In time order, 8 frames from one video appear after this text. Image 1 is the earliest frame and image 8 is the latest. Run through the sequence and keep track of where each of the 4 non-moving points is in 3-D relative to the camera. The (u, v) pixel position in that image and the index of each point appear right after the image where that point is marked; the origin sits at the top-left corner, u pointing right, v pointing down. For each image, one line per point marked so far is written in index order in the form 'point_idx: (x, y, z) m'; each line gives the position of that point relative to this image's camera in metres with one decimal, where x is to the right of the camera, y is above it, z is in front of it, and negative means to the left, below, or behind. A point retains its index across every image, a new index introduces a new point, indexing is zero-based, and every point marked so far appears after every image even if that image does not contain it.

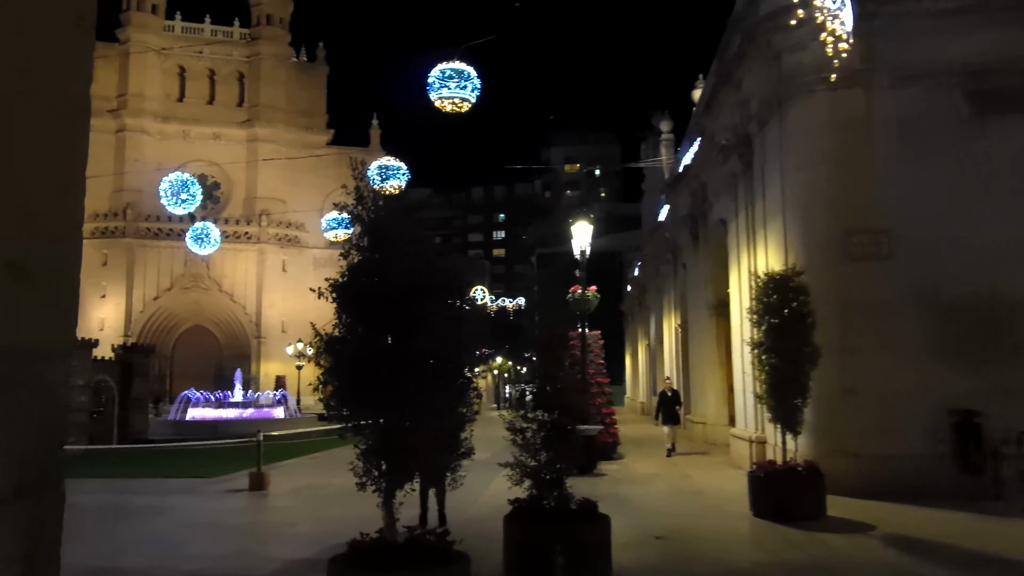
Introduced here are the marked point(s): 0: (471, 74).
0: (-0.8, +4.2, +15.0) m
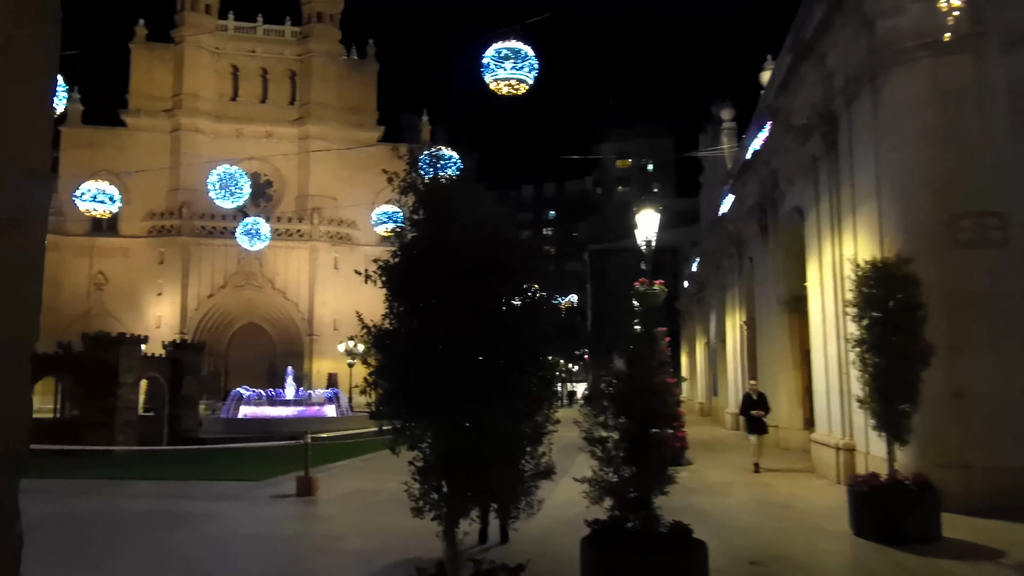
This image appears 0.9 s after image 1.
0: (+0.3, +4.3, +14.0) m
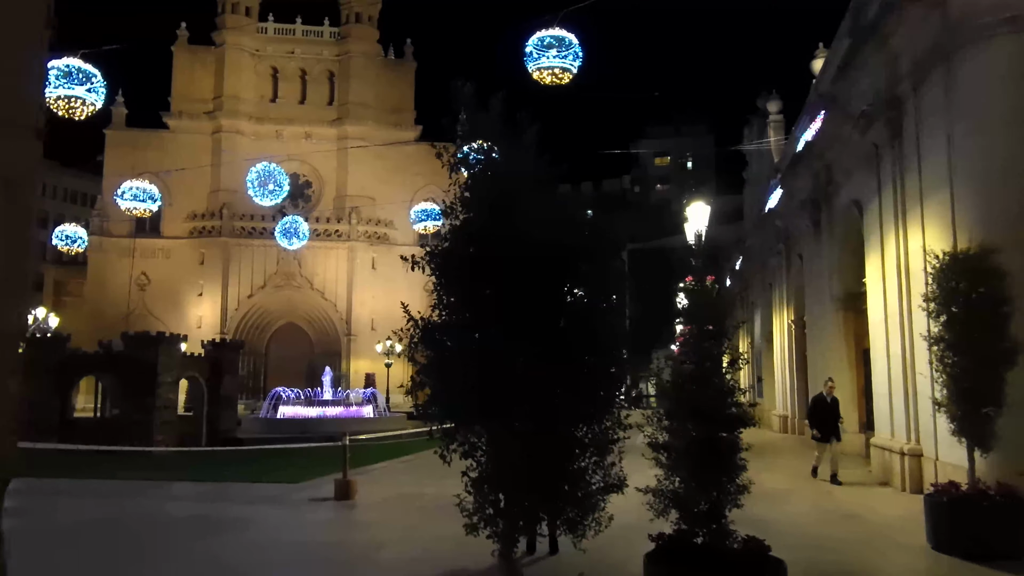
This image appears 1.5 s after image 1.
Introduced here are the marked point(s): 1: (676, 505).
0: (+1.1, +4.4, +13.5) m
1: (+1.3, -1.7, +5.7) m
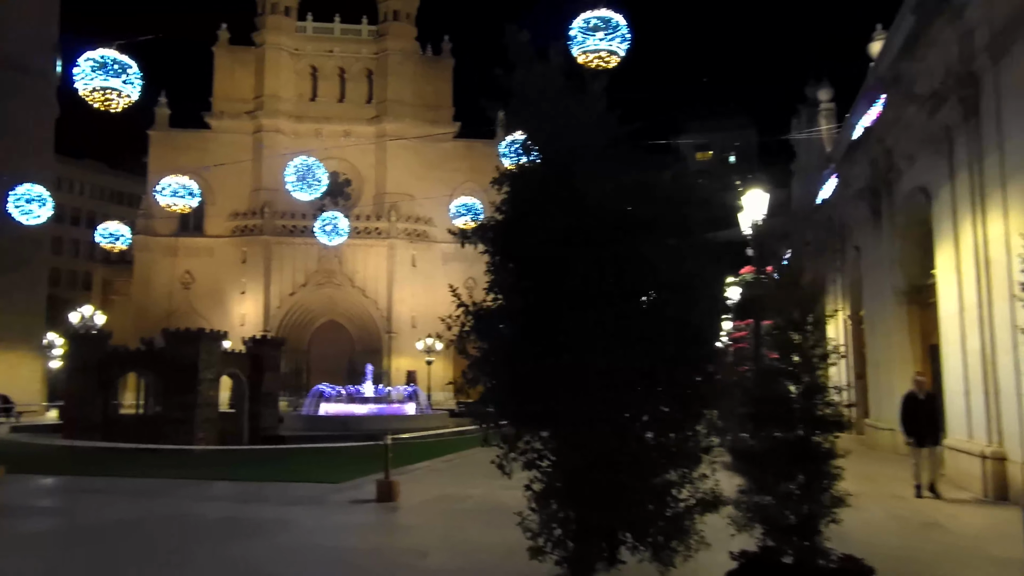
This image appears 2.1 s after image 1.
0: (+1.8, +4.5, +12.9) m
1: (+1.7, -1.6, +5.1) m
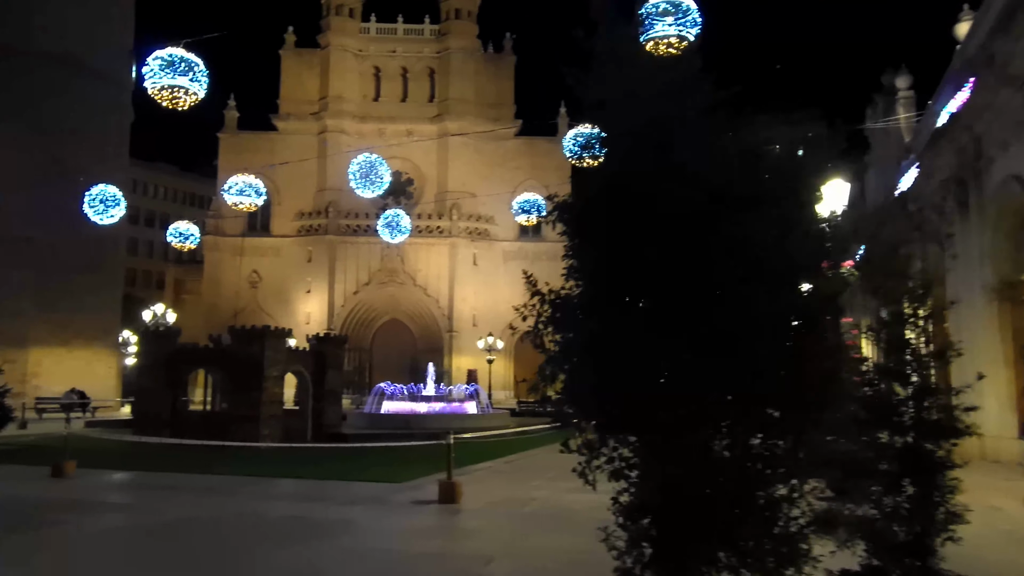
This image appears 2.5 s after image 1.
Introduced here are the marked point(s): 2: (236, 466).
0: (+2.9, +4.6, +12.3) m
1: (+2.1, -1.5, +4.6) m
2: (-5.0, -3.3, +13.8) m
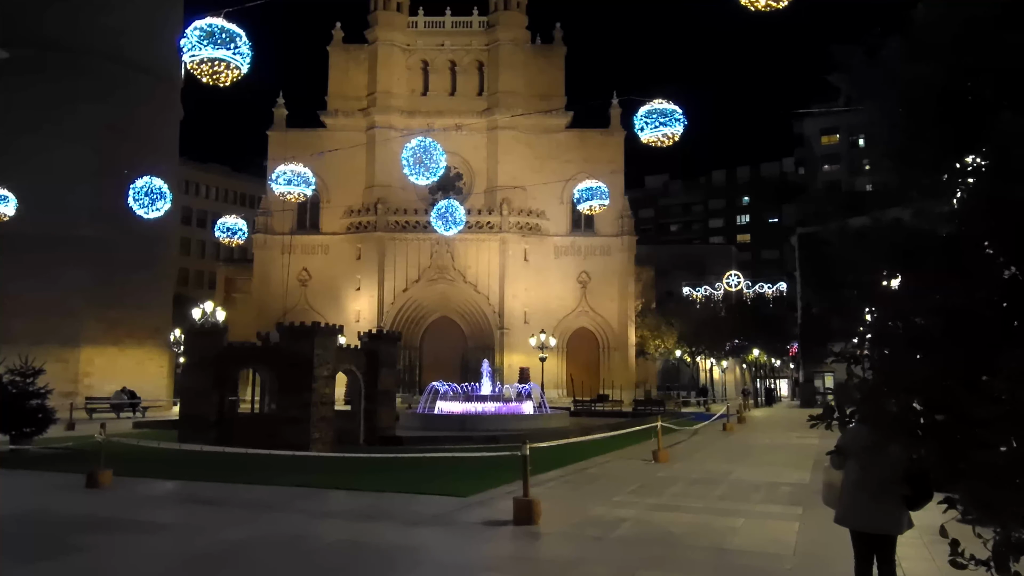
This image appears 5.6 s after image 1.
0: (+3.9, +4.8, +10.8) m
1: (+2.8, -1.4, +3.1) m
2: (-3.8, -3.1, +12.7) m
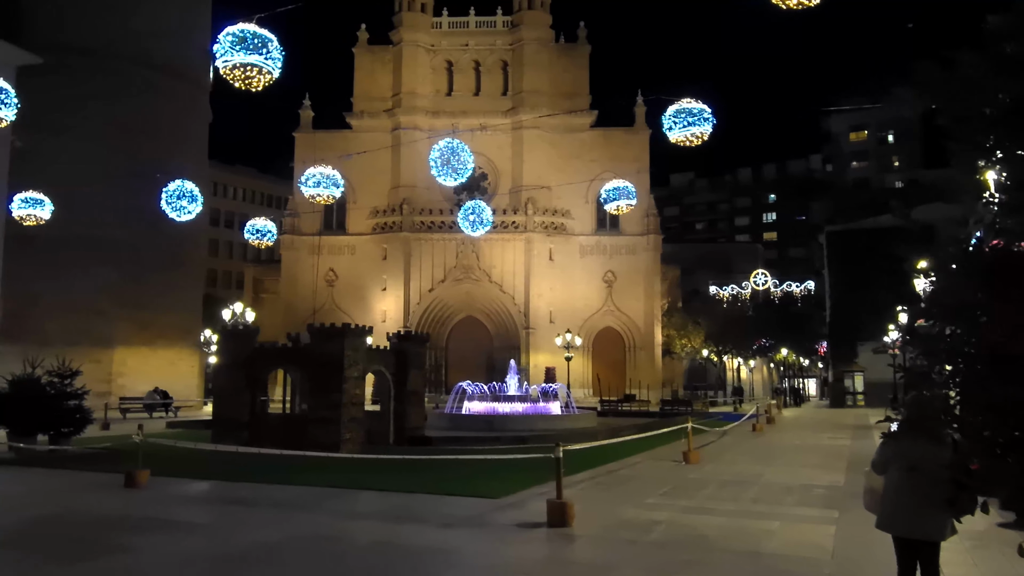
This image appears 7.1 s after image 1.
0: (+4.4, +4.8, +10.6) m
1: (+2.9, -1.4, +3.0) m
2: (-3.3, -3.2, +12.9) m
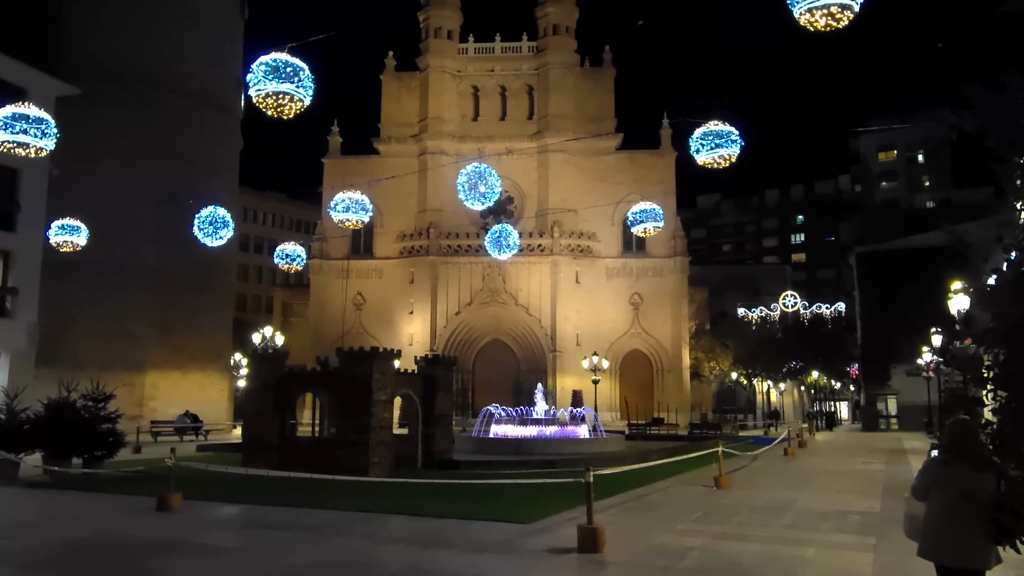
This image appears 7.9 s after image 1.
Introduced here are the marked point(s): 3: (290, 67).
0: (+4.7, +4.5, +10.6) m
1: (+3.1, -1.5, +2.9) m
2: (-2.8, -3.6, +12.9) m
3: (-4.8, +4.8, +16.2) m
